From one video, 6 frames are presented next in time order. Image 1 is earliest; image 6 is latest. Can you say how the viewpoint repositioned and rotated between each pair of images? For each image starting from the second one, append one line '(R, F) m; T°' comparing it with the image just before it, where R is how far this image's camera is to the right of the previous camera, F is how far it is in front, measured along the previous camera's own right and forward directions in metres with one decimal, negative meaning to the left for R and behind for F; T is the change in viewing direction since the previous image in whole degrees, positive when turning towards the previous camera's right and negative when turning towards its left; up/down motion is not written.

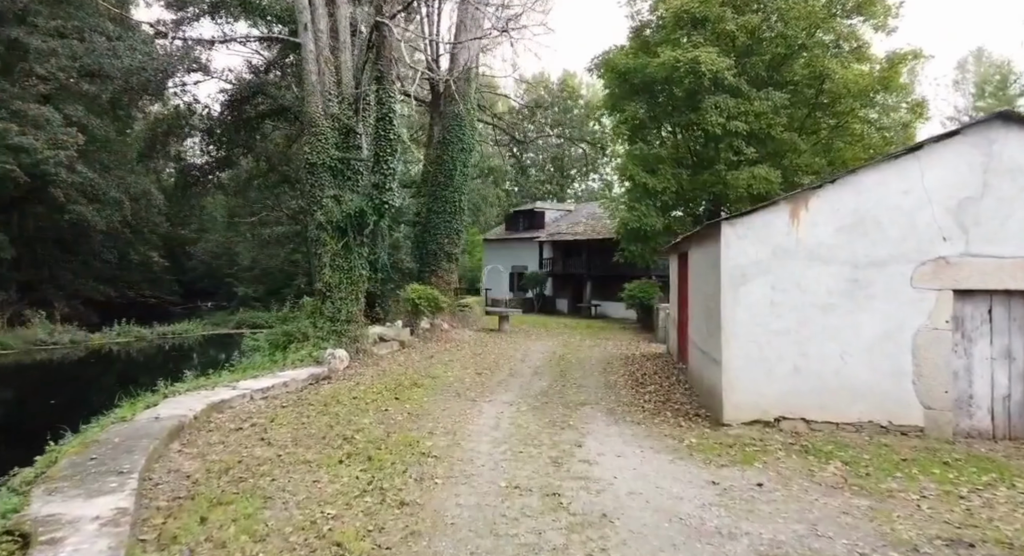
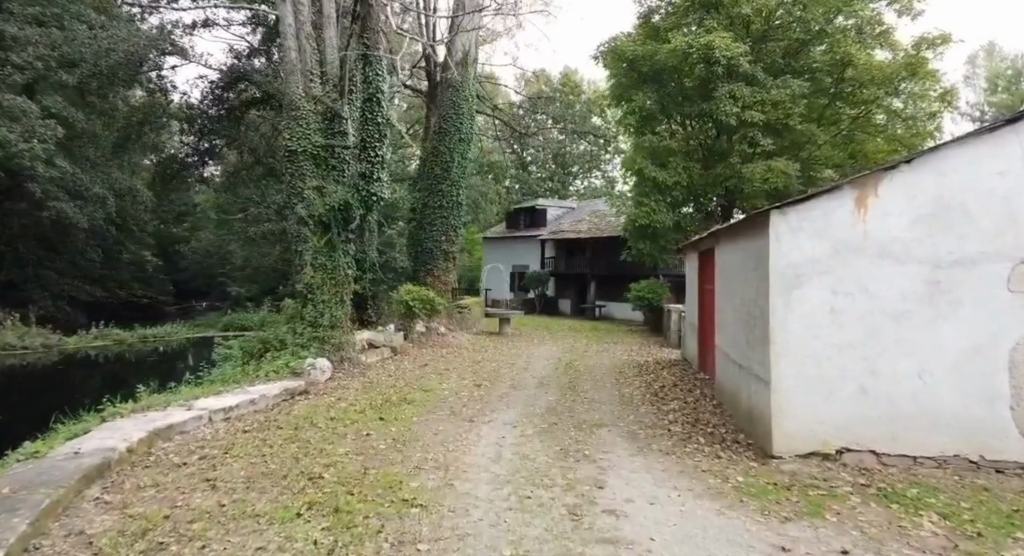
(0.0, +1.1) m; 0°
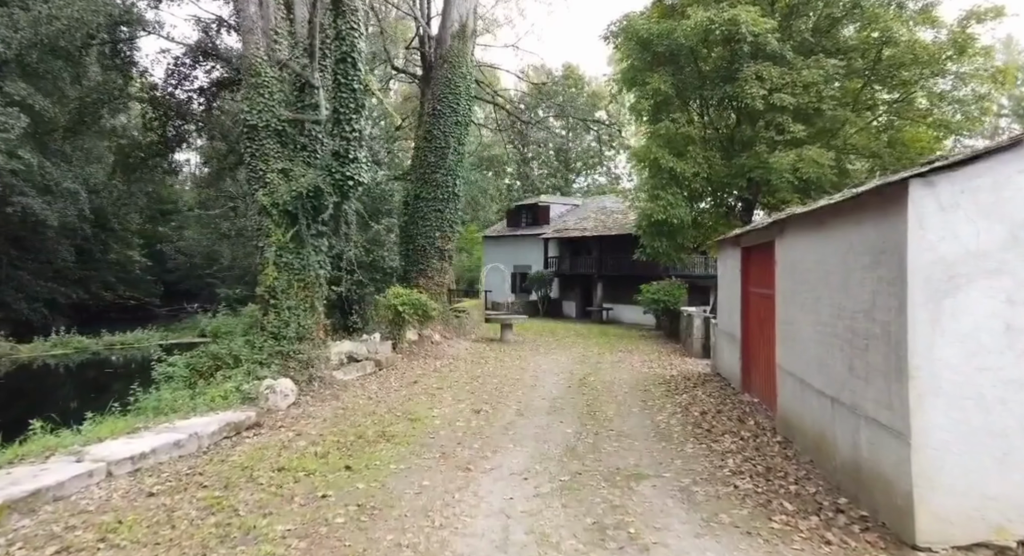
(-0.1, +1.7) m; 0°
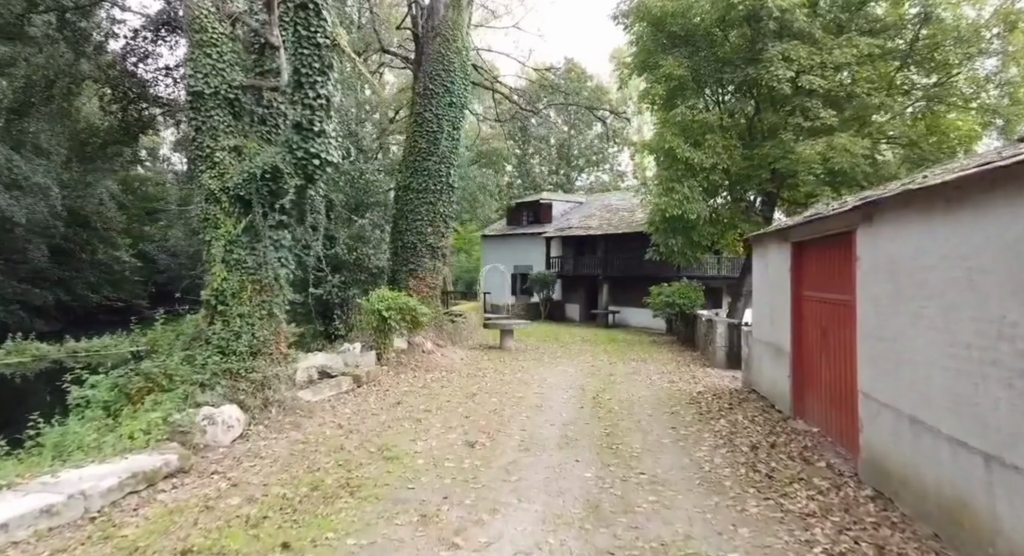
(0.0, +1.5) m; 0°
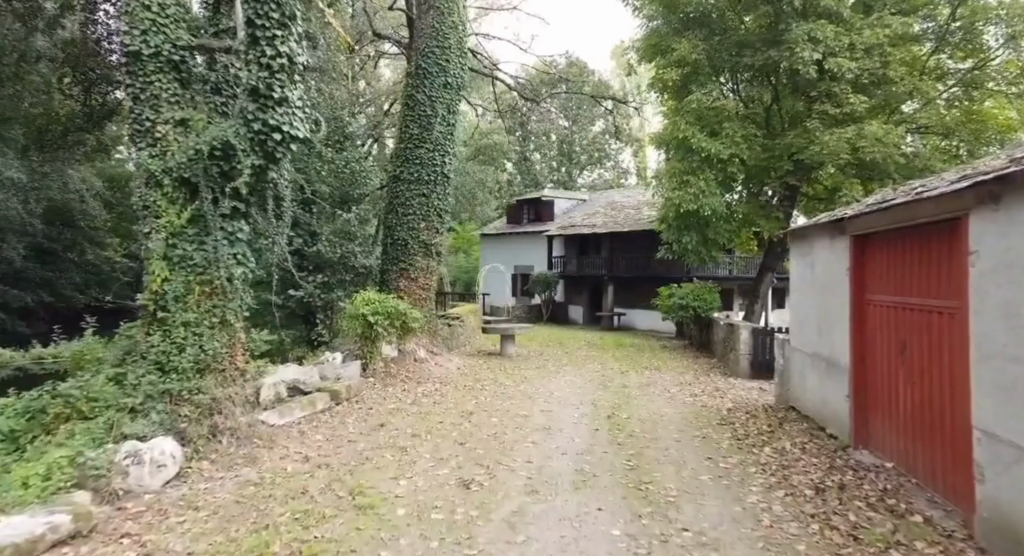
(-0.1, +1.2) m; 0°
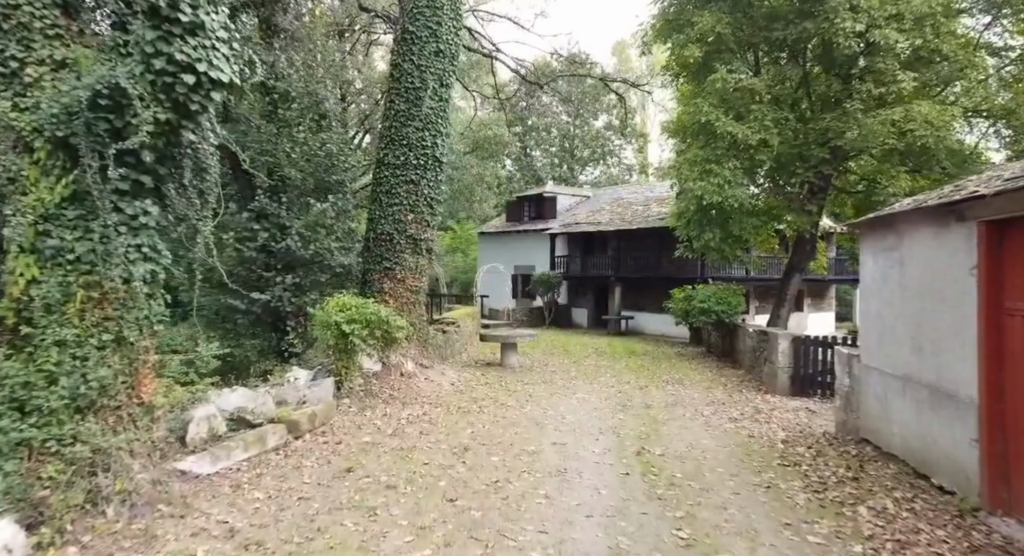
(-0.1, +1.6) m; 0°
